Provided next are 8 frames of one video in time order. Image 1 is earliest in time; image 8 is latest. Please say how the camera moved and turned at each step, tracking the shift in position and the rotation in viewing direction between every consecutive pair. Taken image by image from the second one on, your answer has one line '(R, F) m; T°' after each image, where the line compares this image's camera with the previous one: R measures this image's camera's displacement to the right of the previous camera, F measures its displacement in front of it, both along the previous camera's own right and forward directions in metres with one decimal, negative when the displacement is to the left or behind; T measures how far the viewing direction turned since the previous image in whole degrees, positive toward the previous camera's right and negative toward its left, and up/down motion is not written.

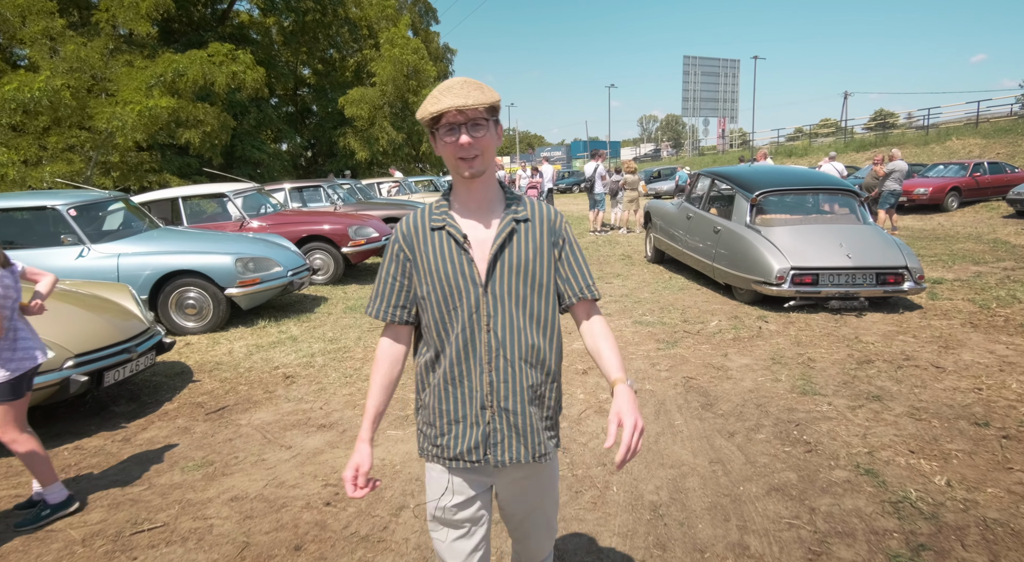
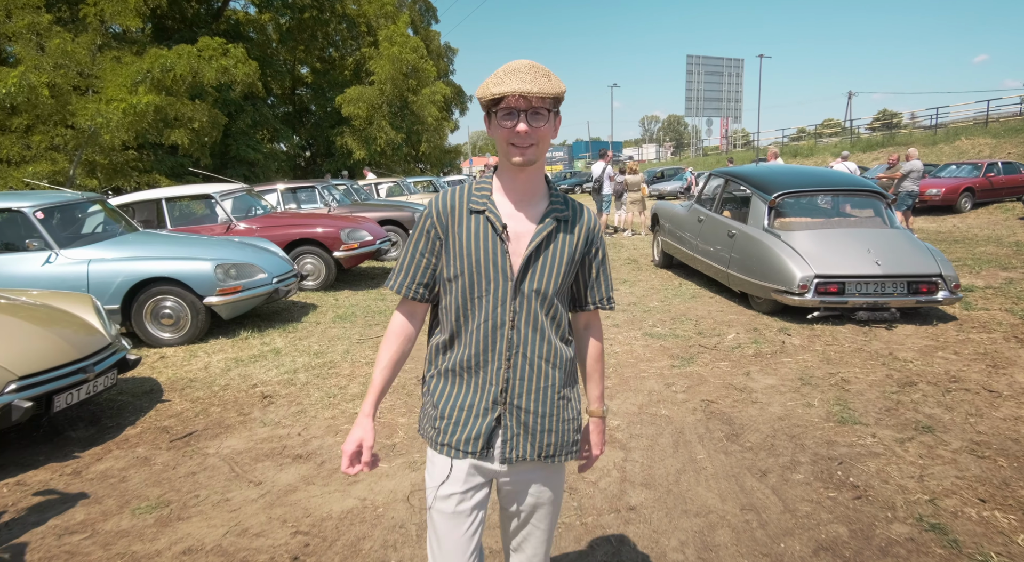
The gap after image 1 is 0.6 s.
(0.0, +0.4) m; 0°
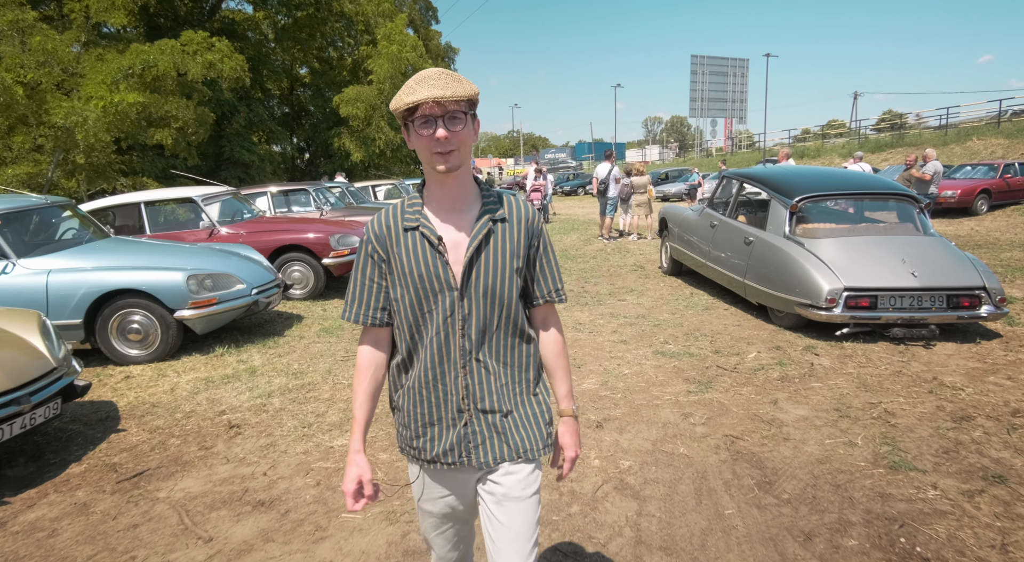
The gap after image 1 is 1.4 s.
(0.0, +0.5) m; 0°
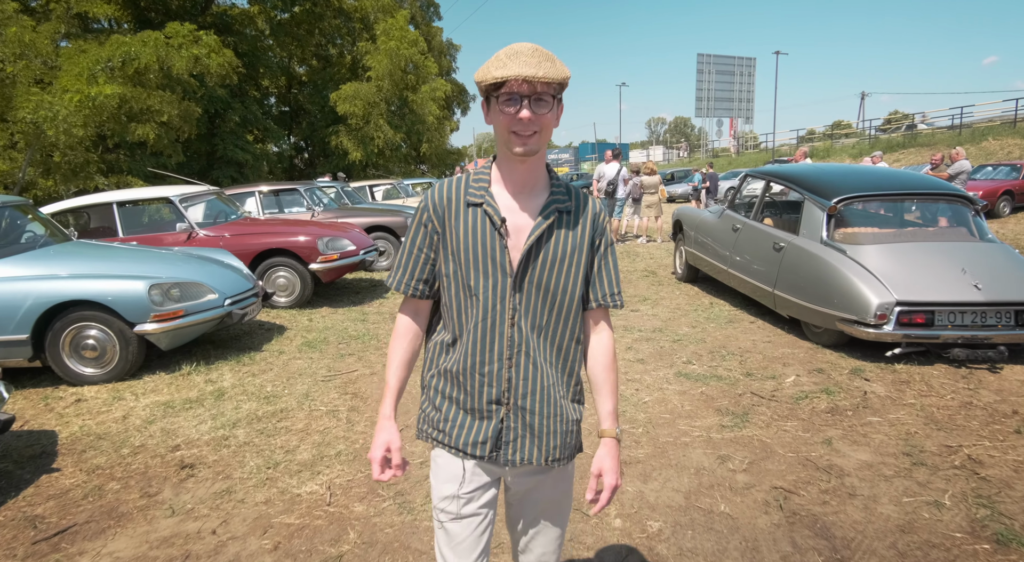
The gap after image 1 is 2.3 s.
(0.0, +0.6) m; 0°
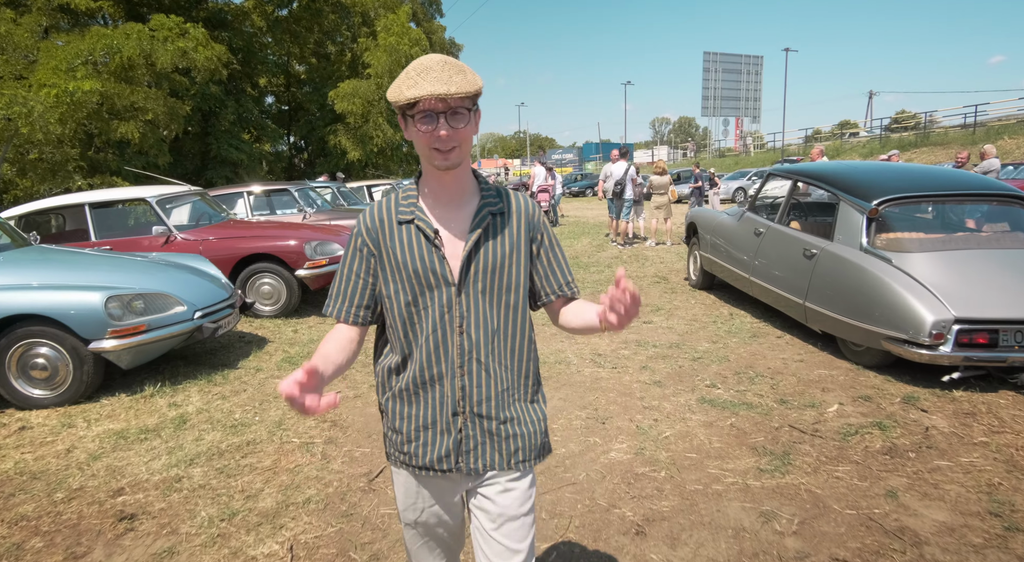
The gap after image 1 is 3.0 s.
(0.0, +0.5) m; 0°
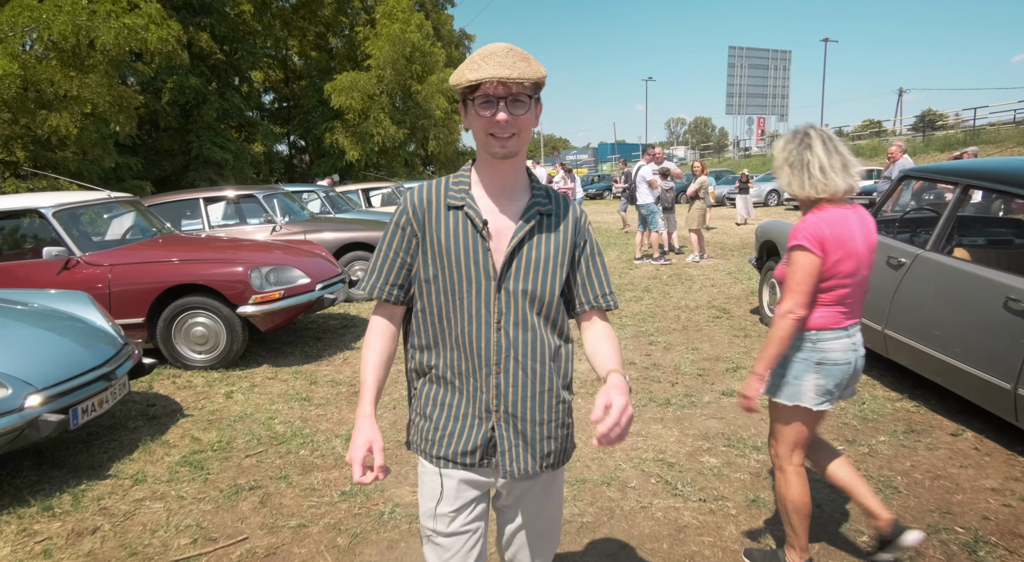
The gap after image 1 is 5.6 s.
(0.0, +1.8) m; -1°
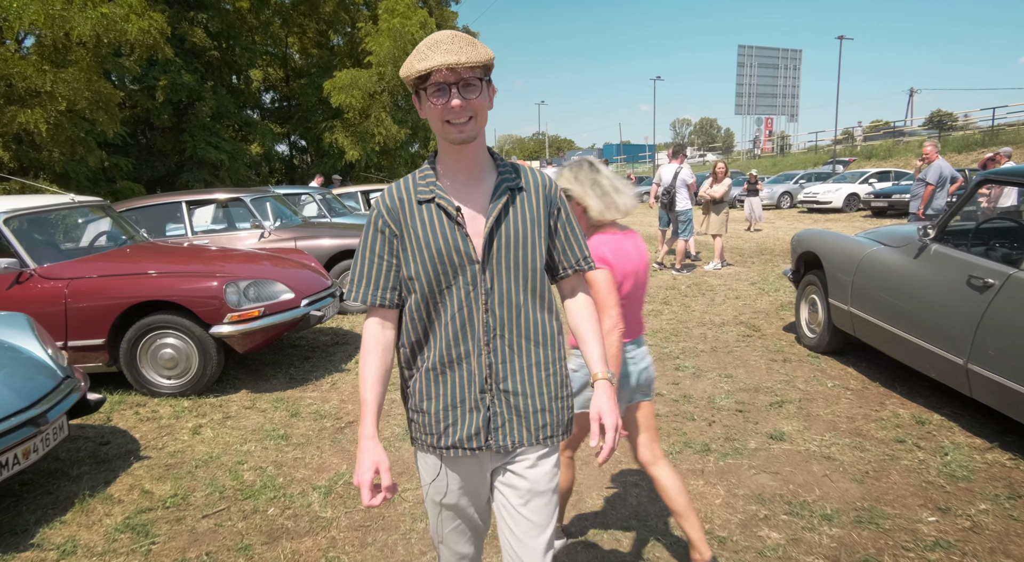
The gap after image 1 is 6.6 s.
(0.0, +0.6) m; 0°
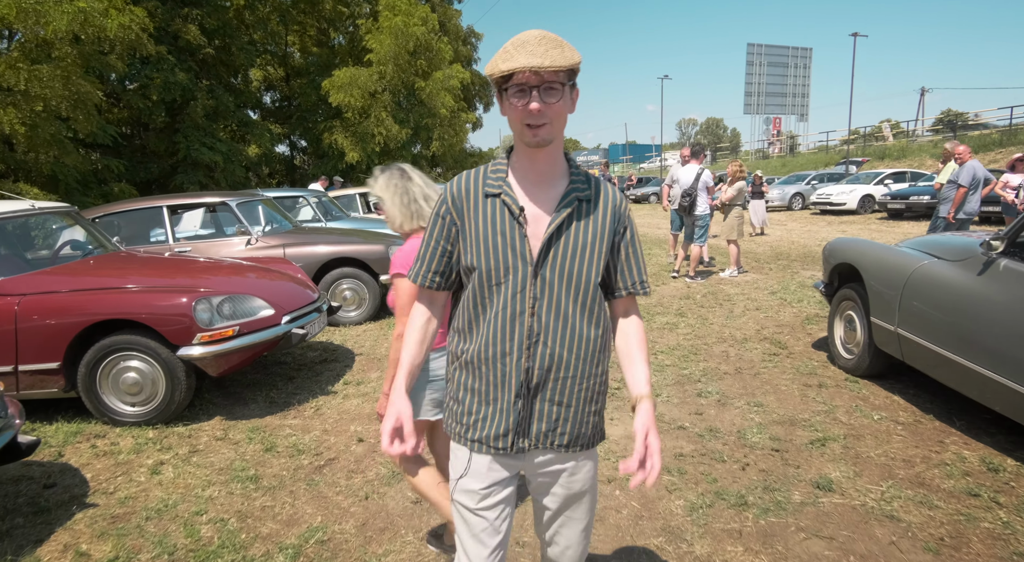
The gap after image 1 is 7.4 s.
(0.0, +0.5) m; -1°
